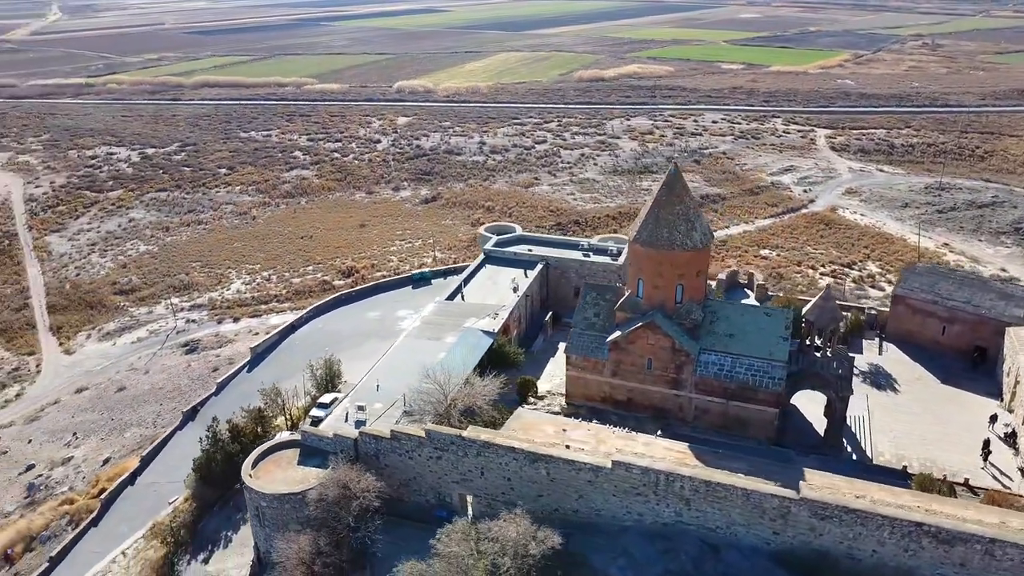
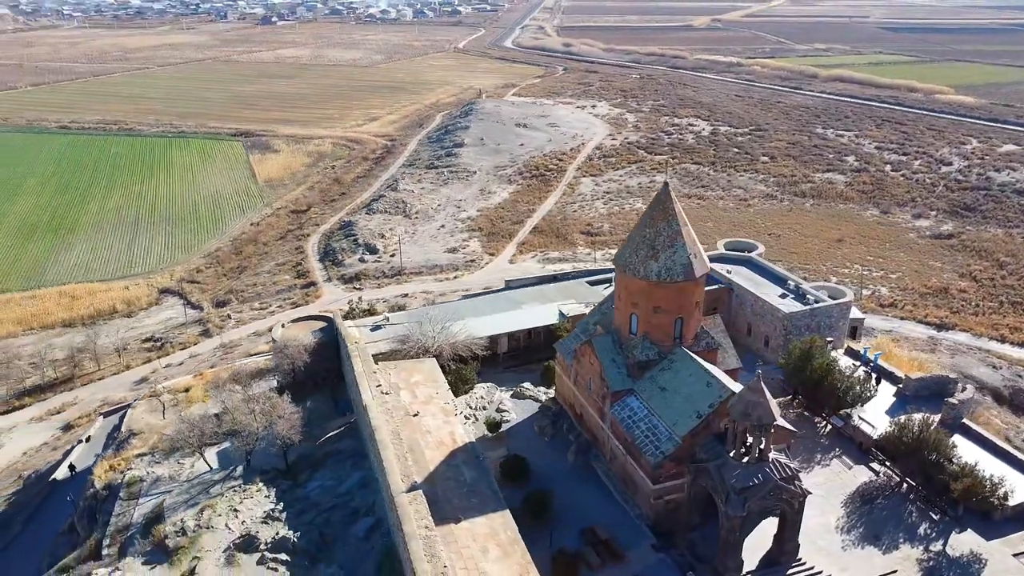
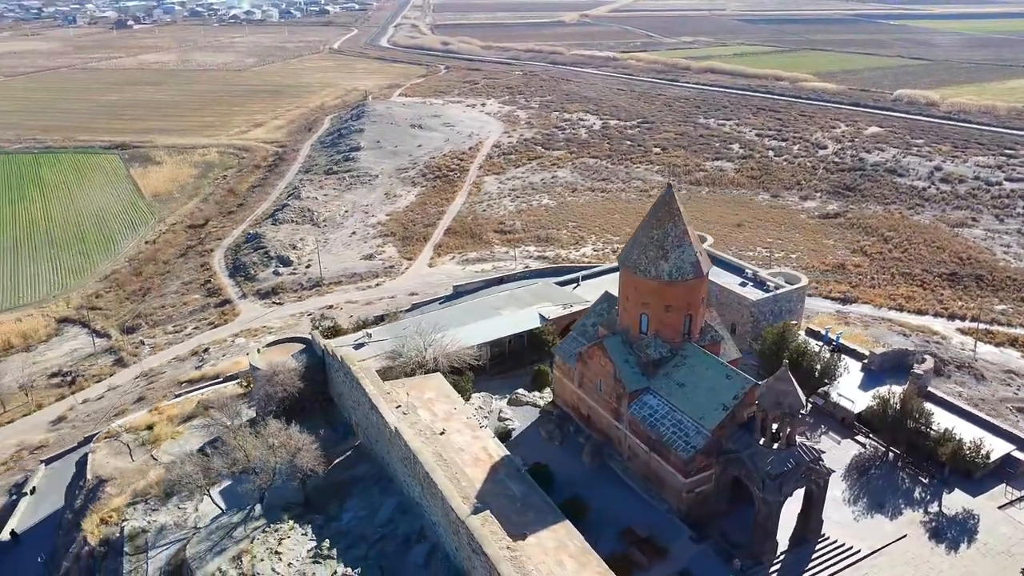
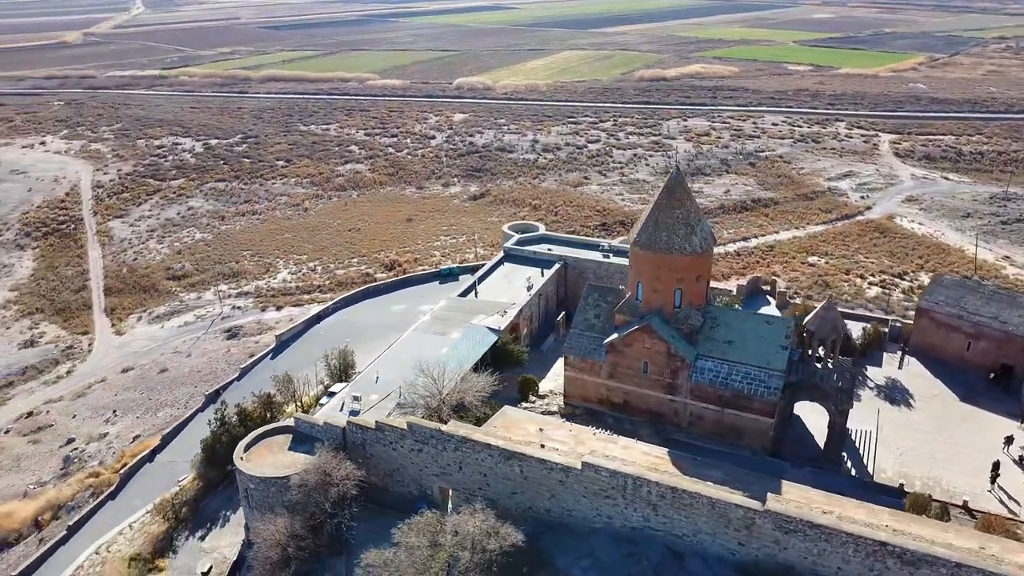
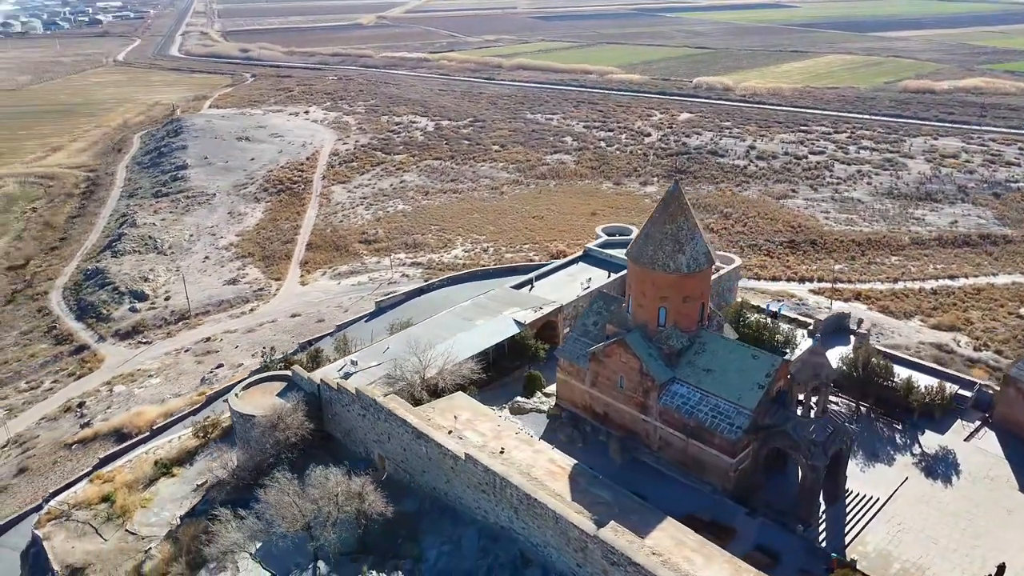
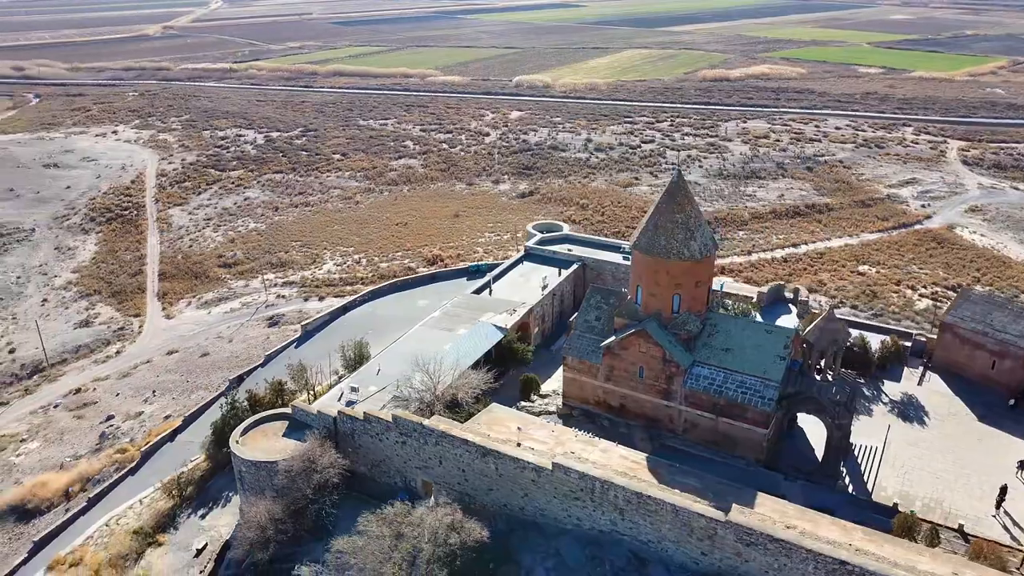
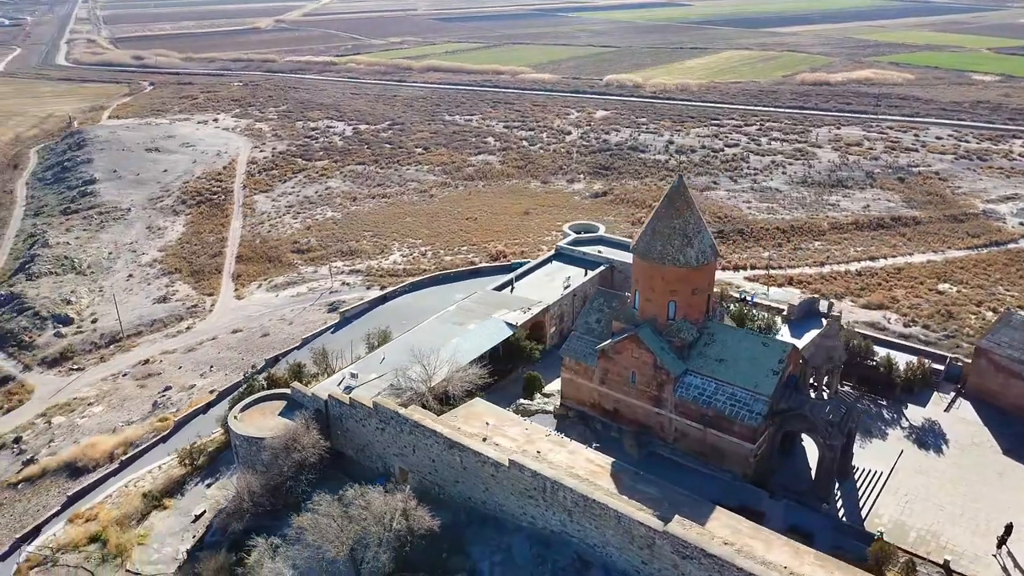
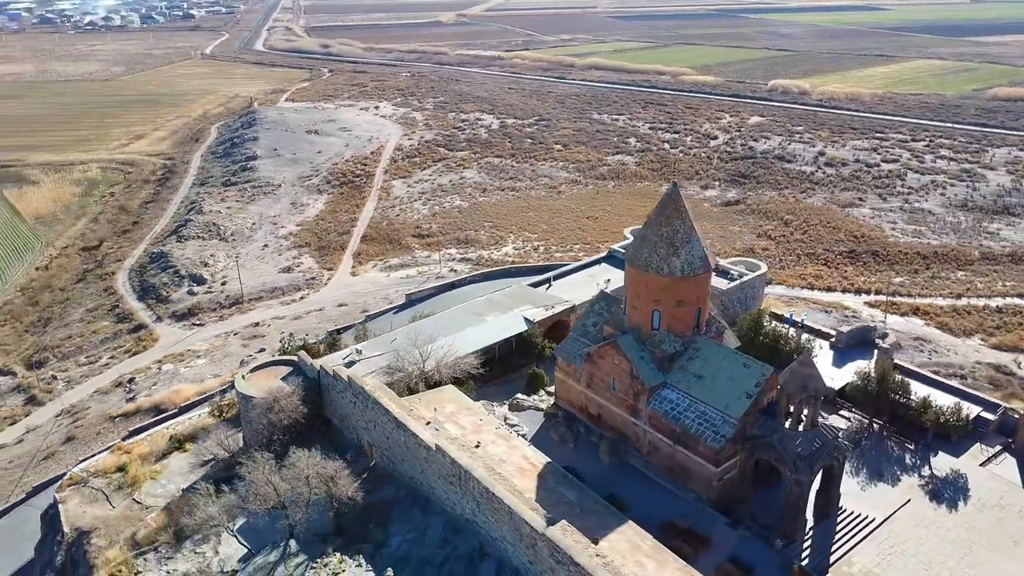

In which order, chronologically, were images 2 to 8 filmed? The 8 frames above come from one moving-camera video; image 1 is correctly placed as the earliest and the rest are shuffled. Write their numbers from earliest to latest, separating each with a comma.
4, 6, 7, 5, 8, 3, 2
